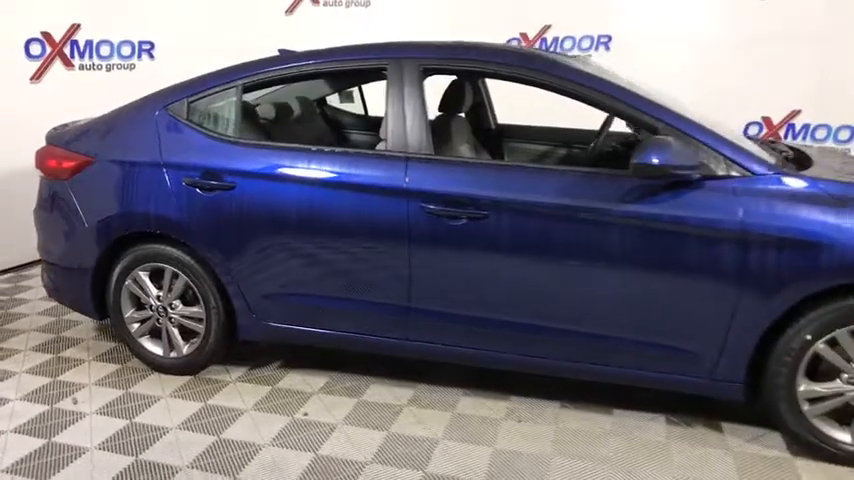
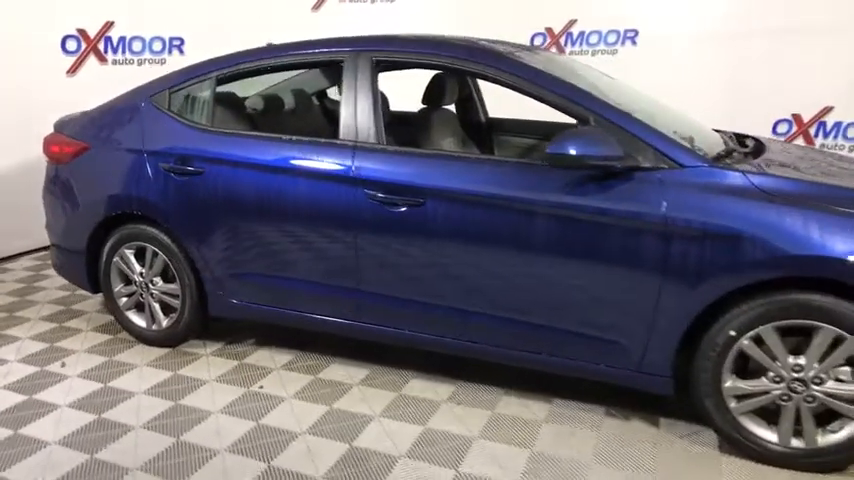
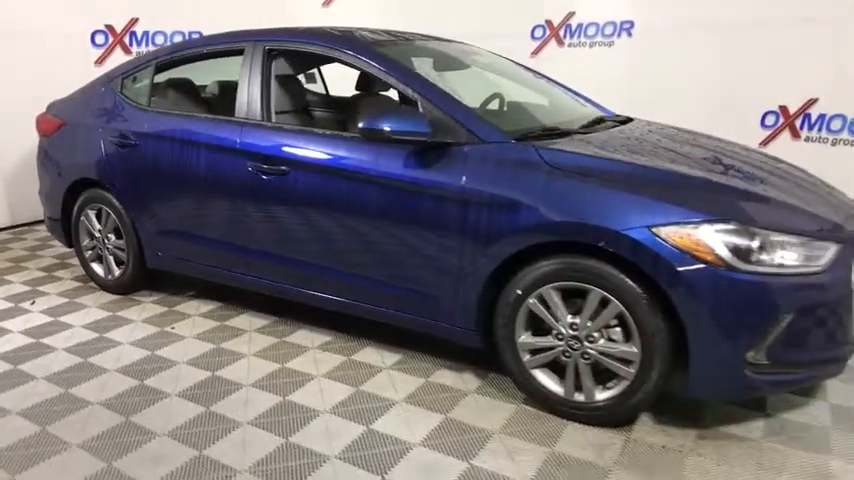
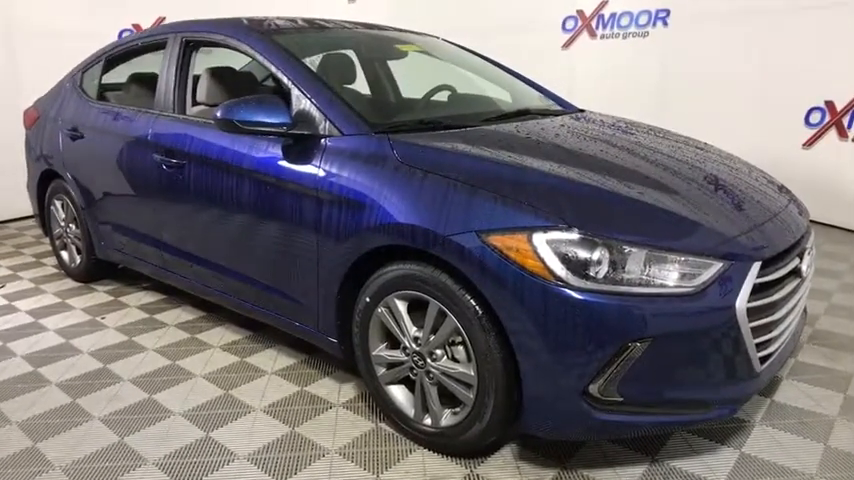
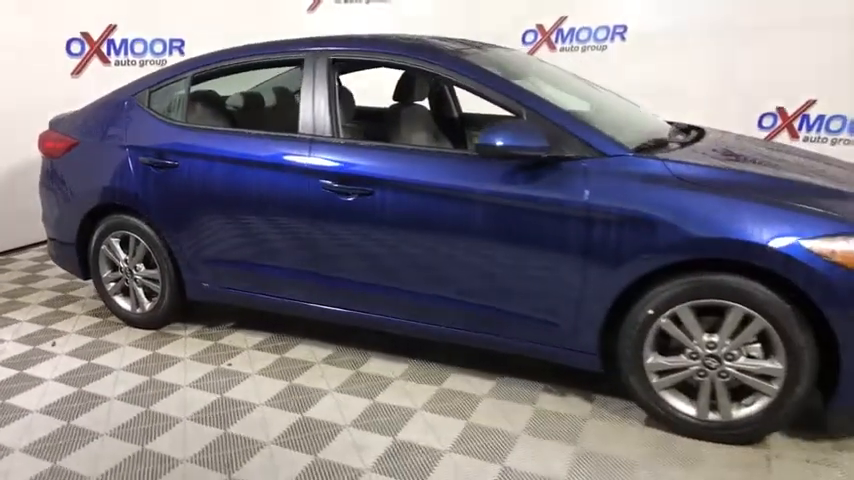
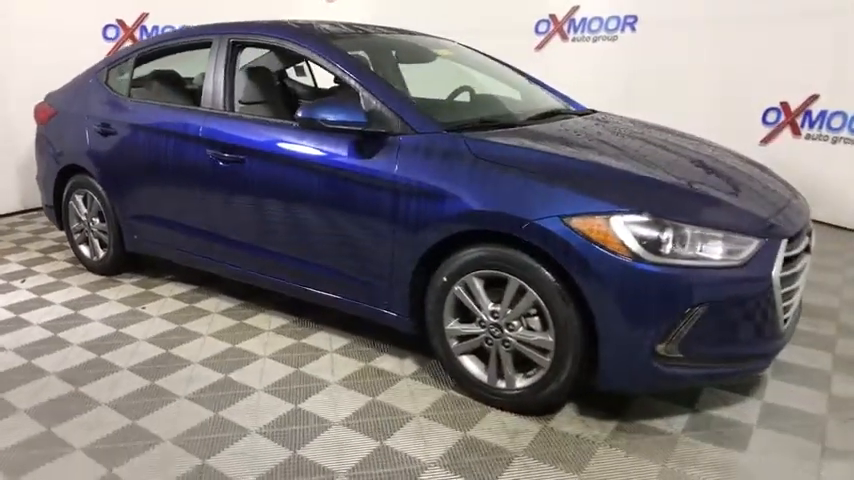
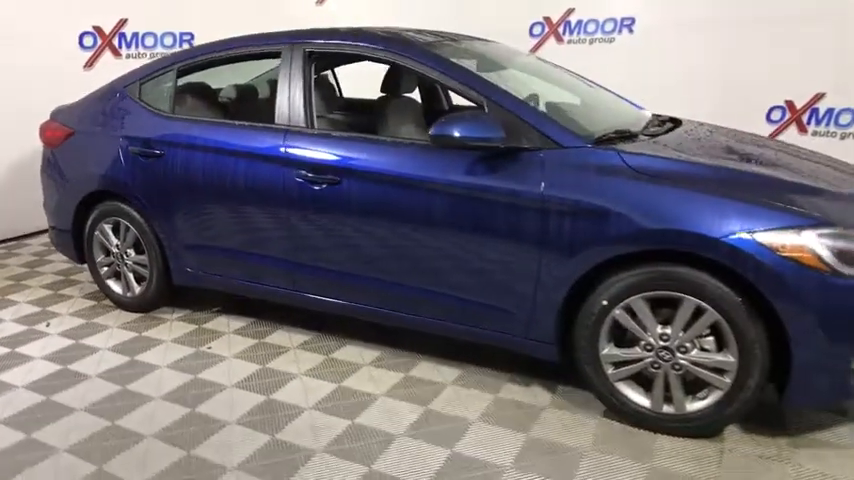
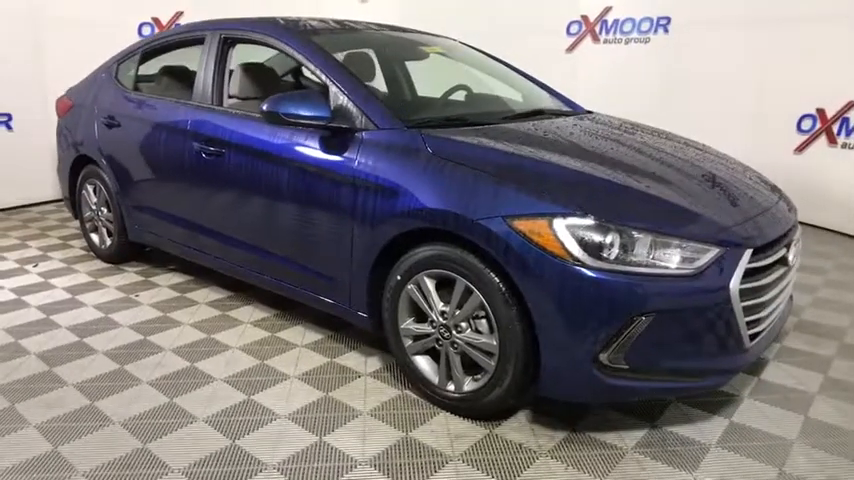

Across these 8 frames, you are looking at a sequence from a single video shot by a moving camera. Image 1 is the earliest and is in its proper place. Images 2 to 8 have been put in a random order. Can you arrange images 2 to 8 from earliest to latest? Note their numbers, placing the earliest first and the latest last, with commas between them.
2, 5, 7, 3, 6, 8, 4
